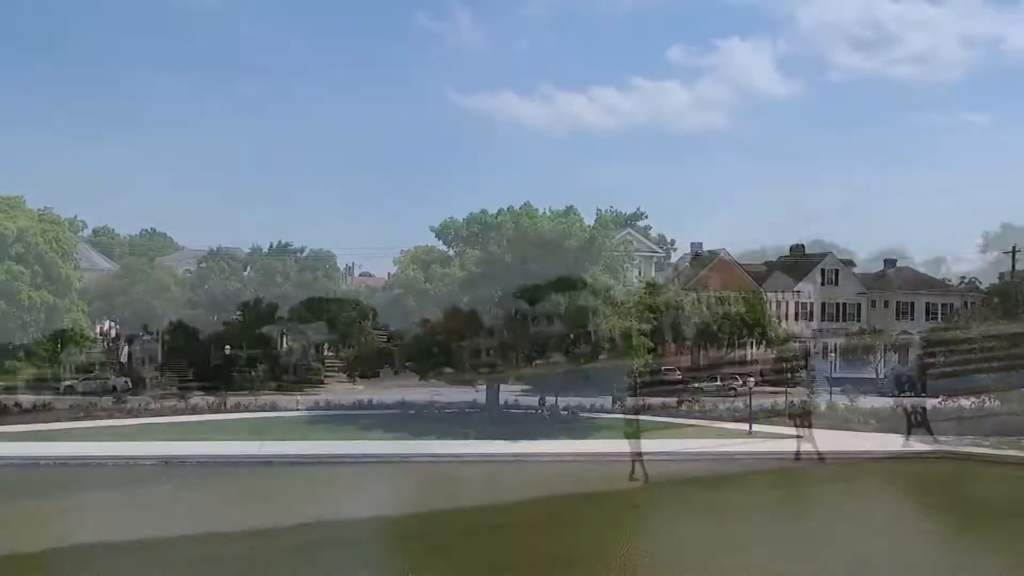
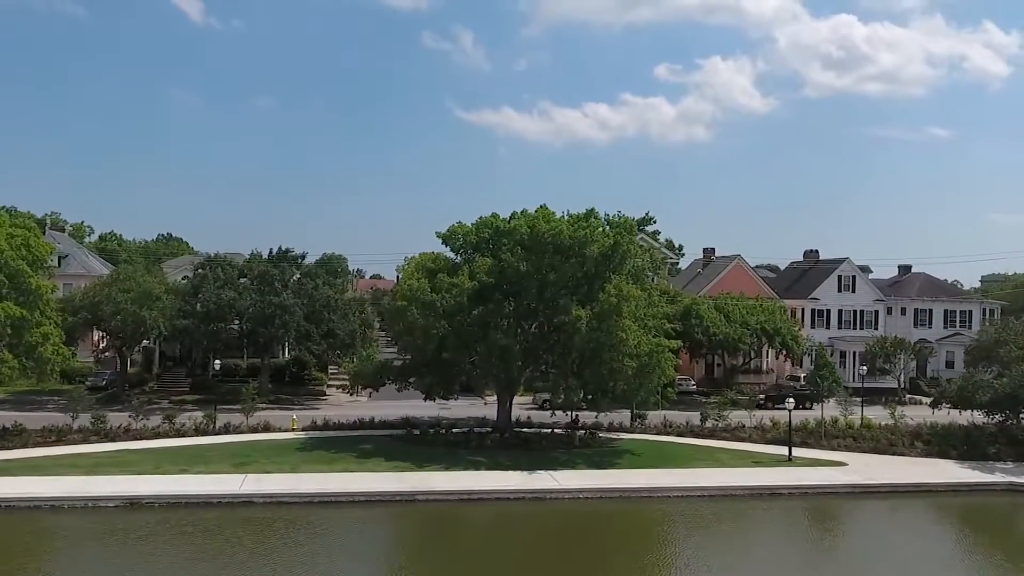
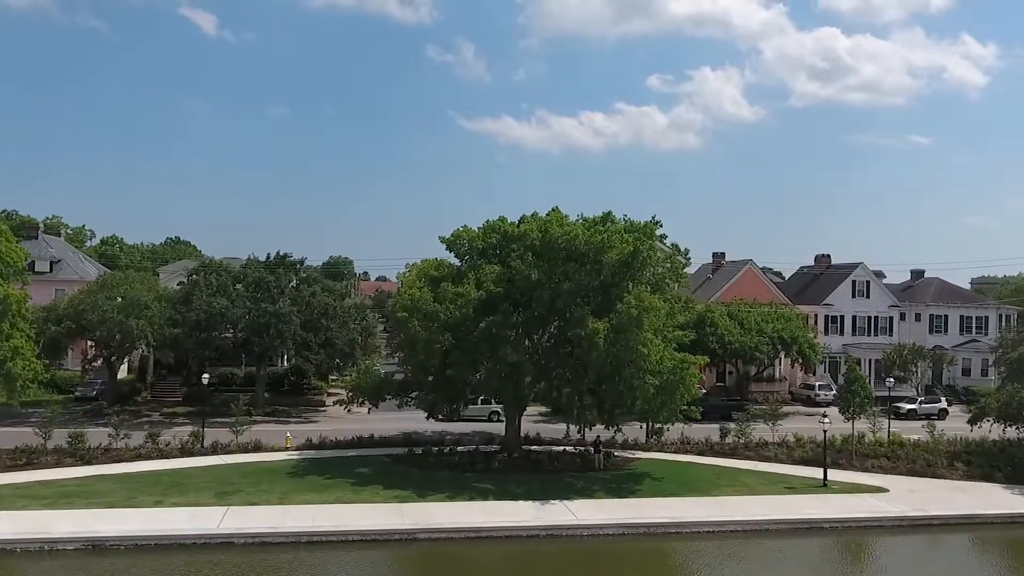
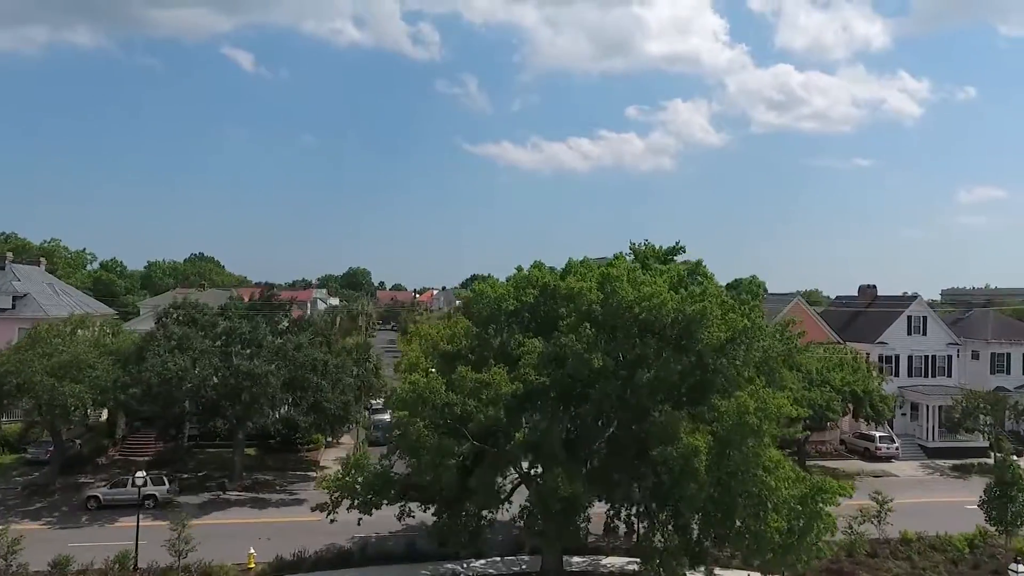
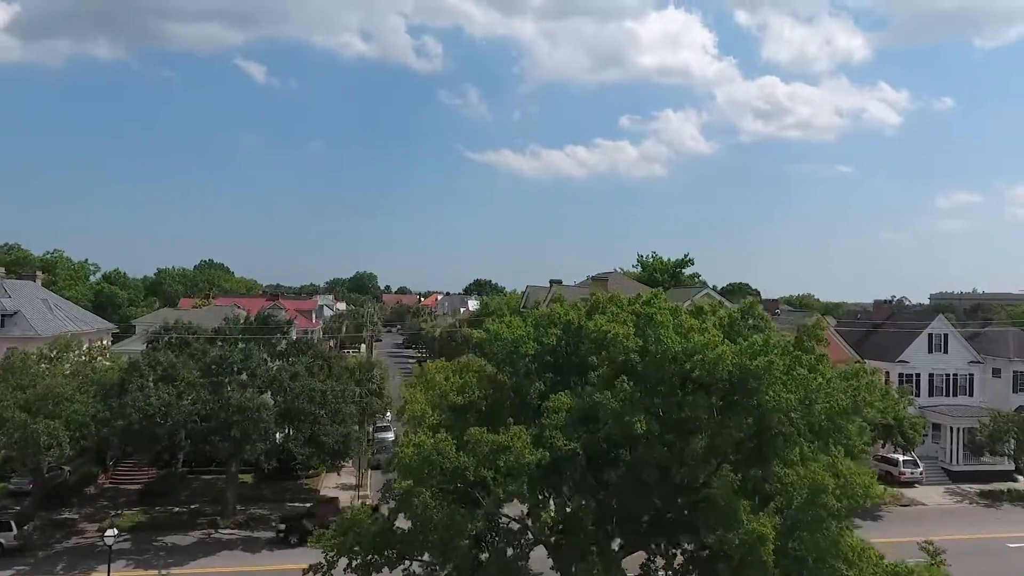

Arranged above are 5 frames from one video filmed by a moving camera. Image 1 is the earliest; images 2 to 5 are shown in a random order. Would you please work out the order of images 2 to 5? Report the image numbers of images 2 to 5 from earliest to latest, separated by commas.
2, 3, 4, 5
